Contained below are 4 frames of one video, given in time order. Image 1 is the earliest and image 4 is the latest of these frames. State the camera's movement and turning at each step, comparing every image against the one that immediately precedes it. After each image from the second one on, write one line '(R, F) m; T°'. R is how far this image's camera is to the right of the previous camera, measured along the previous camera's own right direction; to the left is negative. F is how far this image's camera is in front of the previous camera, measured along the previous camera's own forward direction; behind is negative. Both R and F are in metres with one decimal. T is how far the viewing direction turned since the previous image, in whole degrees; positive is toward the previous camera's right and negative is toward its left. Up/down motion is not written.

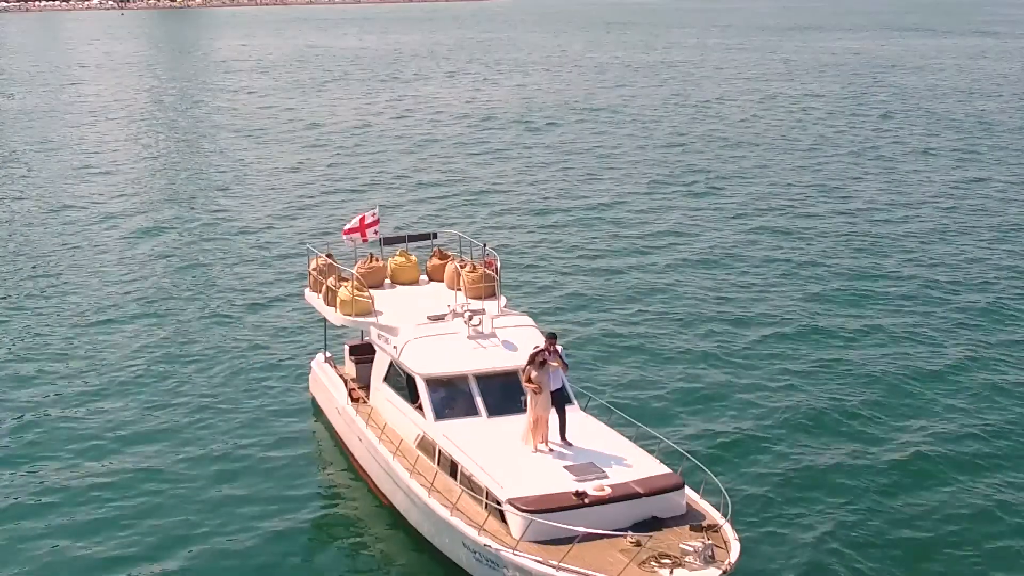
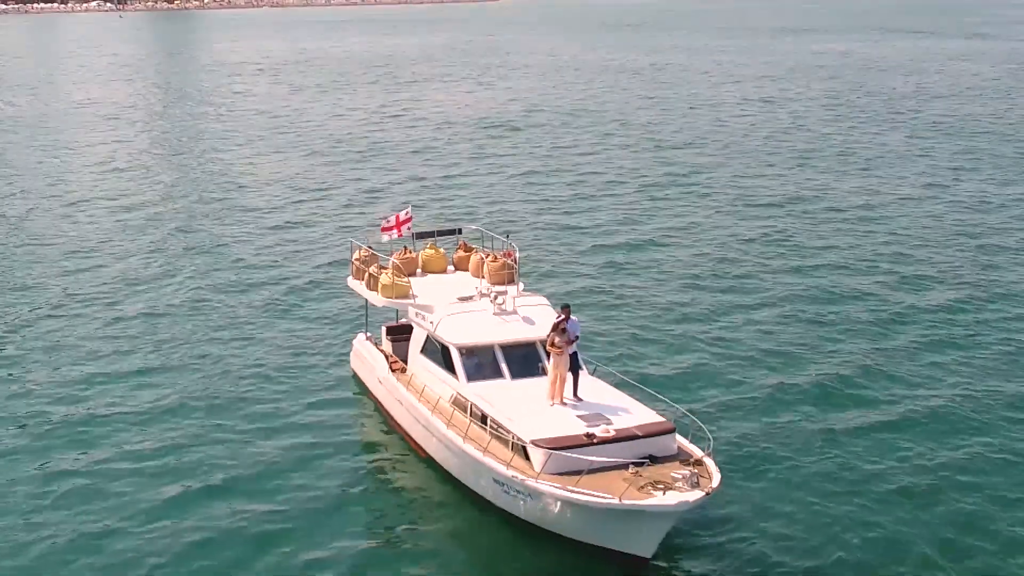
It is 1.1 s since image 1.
(-0.5, -3.2) m; 0°
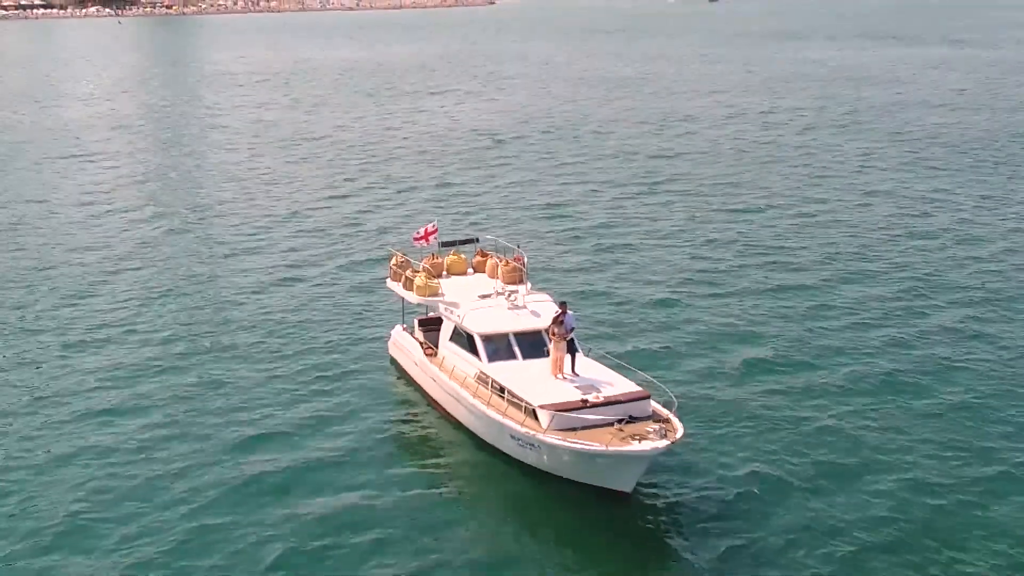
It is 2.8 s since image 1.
(-0.4, -5.1) m; 0°
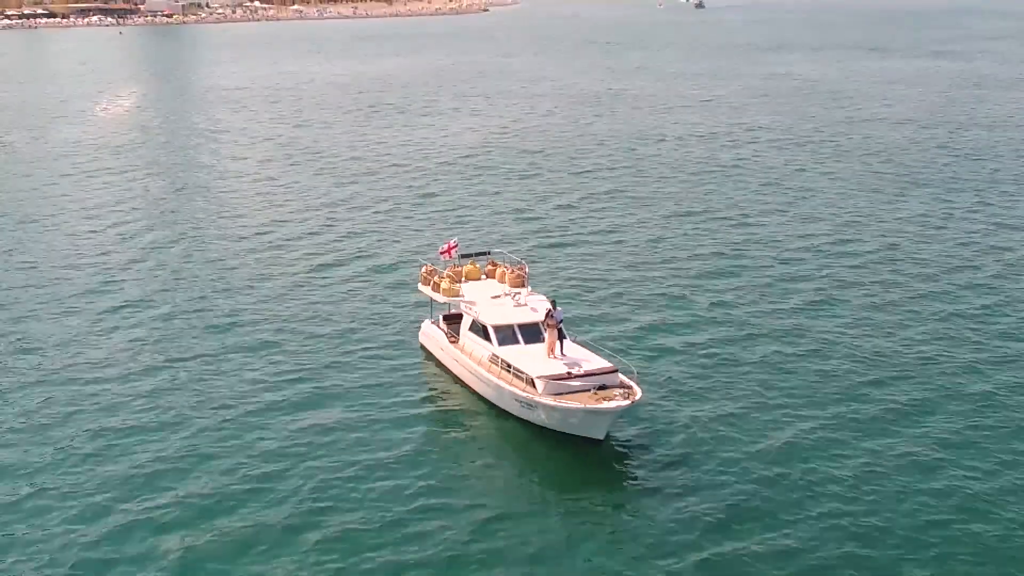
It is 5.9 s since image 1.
(-0.3, -7.9) m; 0°
